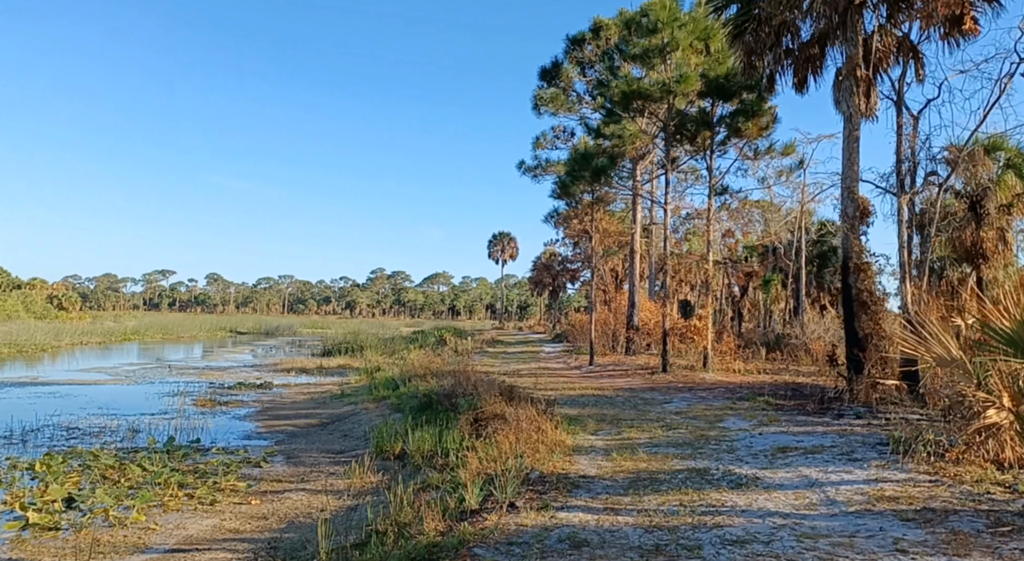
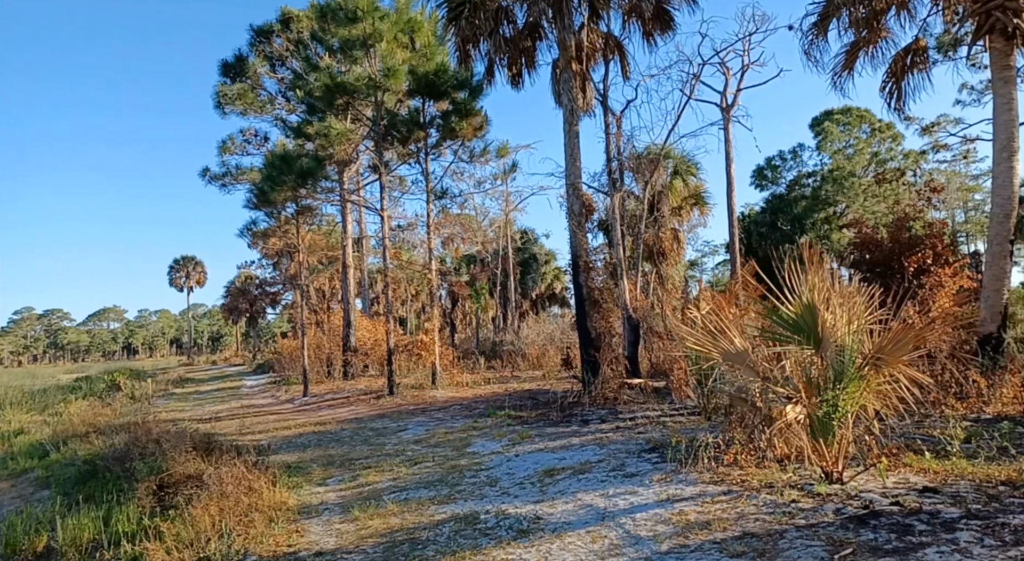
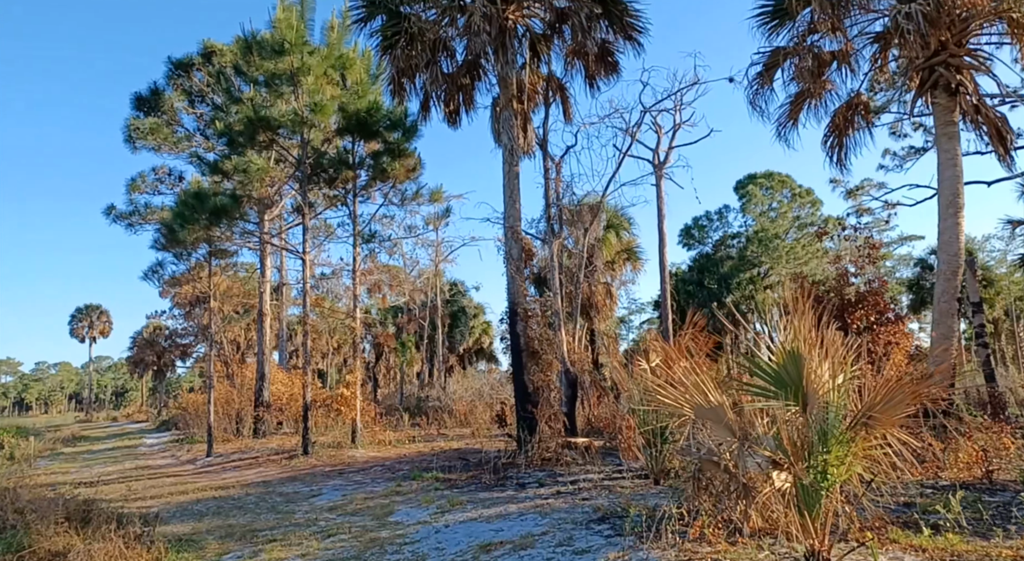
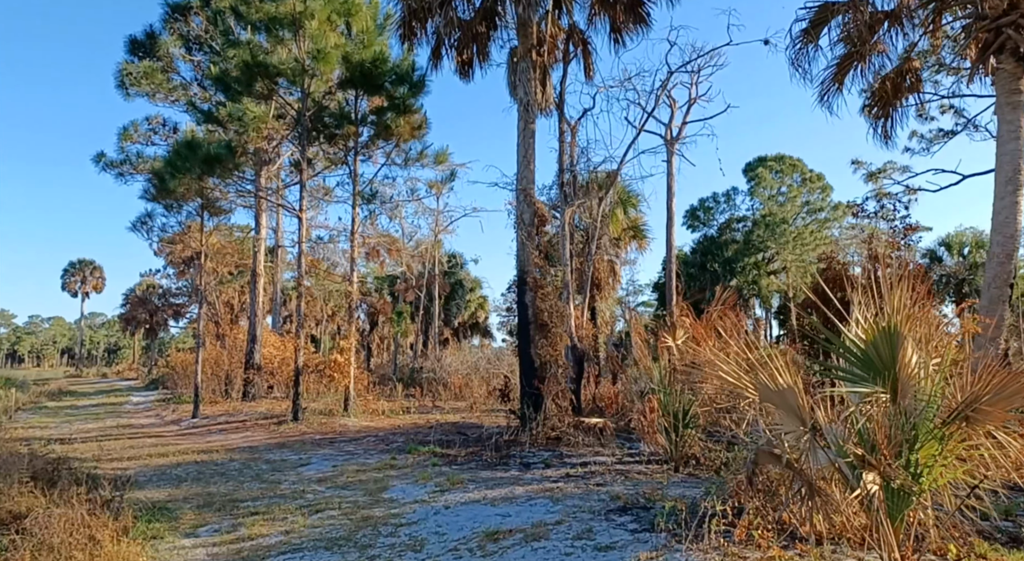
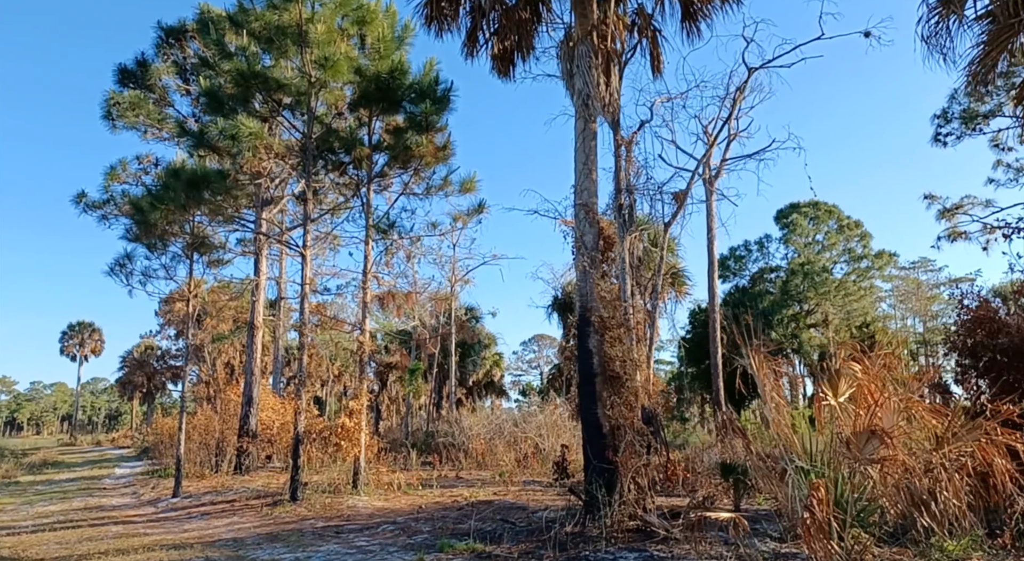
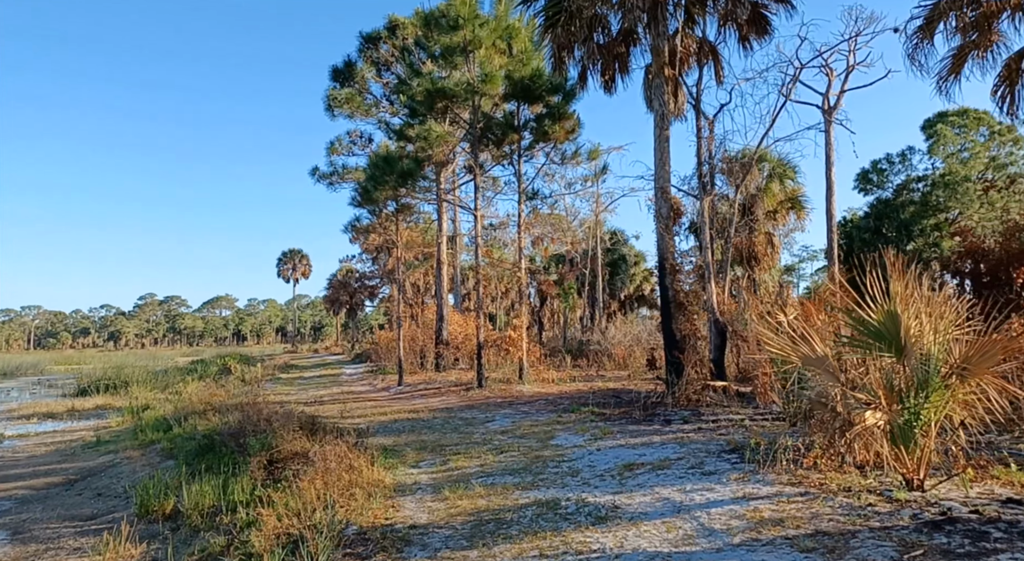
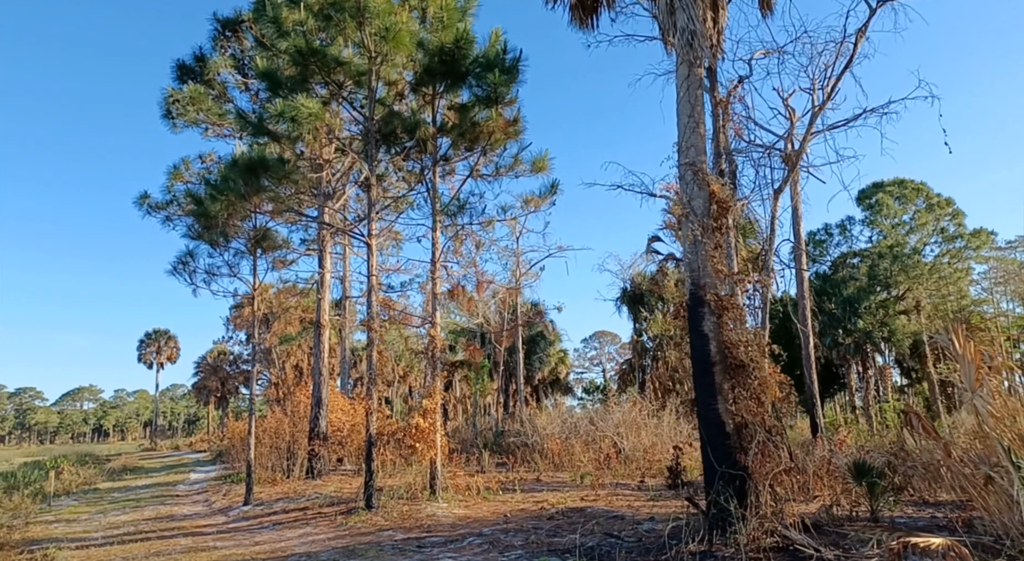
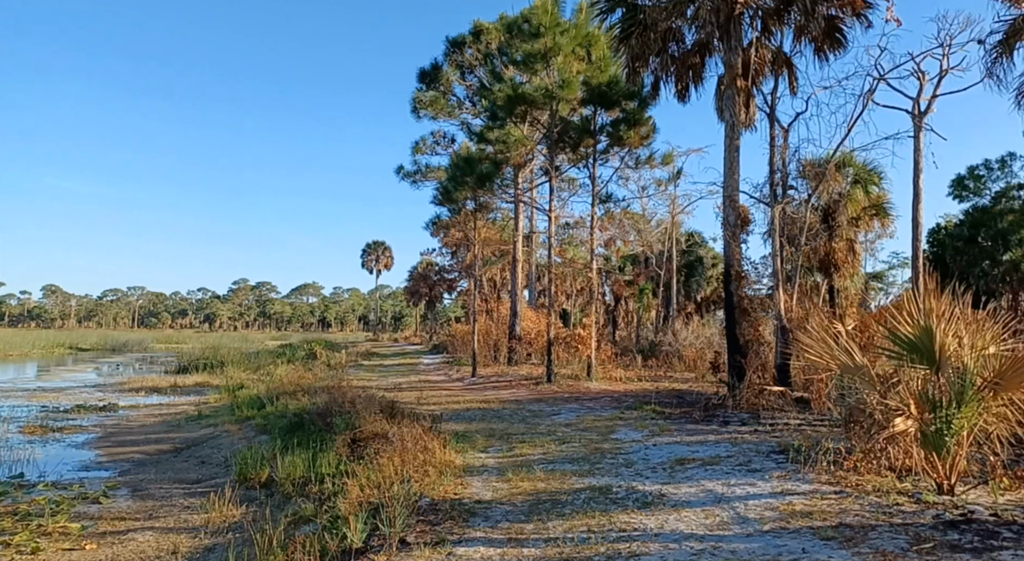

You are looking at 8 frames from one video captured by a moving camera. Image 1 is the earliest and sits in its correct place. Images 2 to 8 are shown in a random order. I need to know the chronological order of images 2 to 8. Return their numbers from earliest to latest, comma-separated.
8, 6, 2, 3, 4, 5, 7
